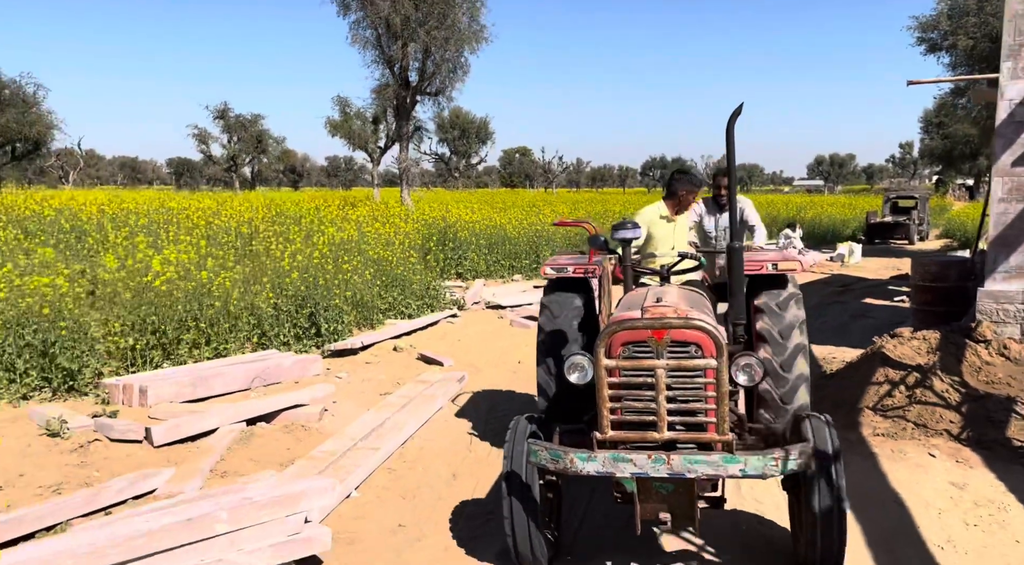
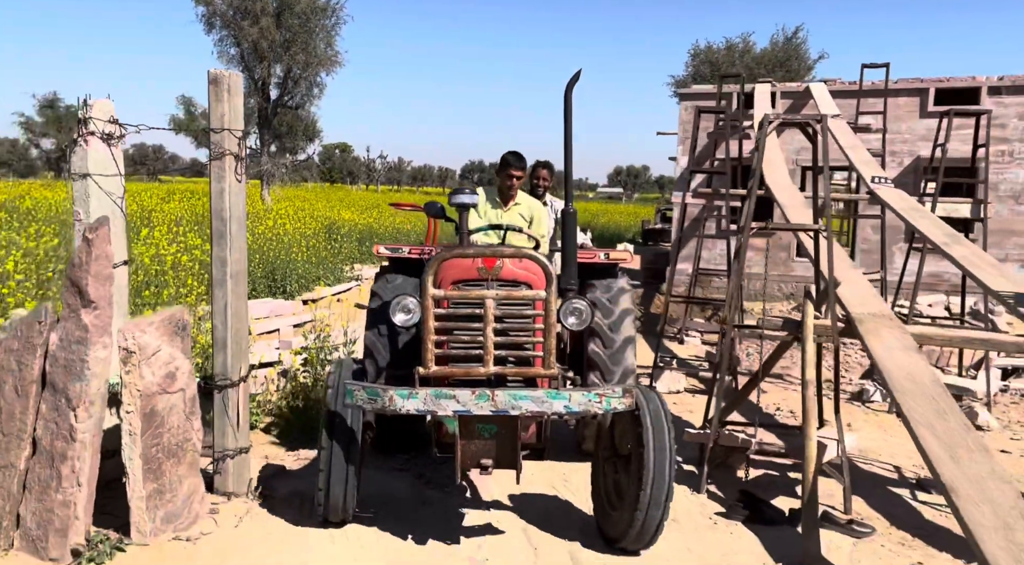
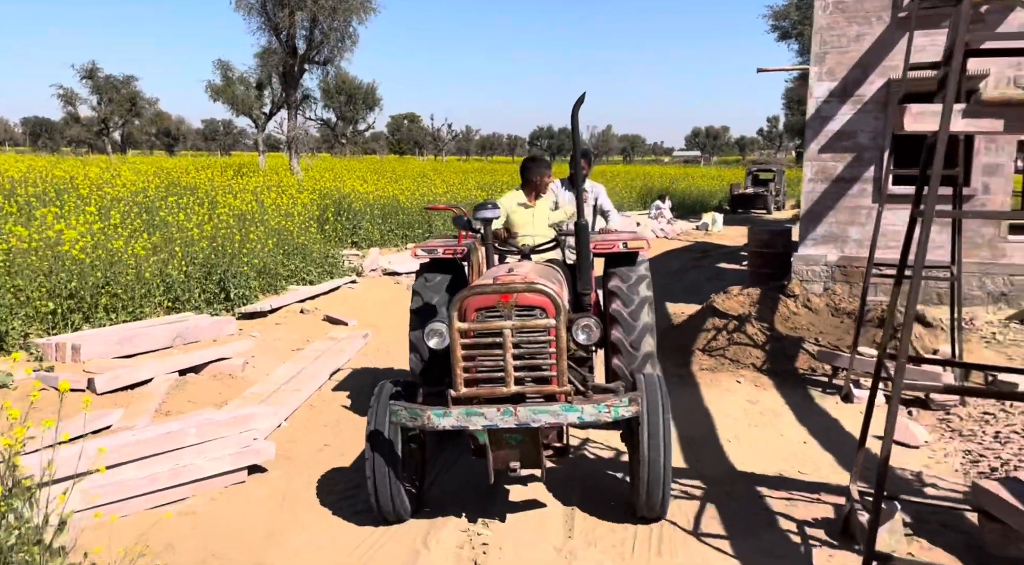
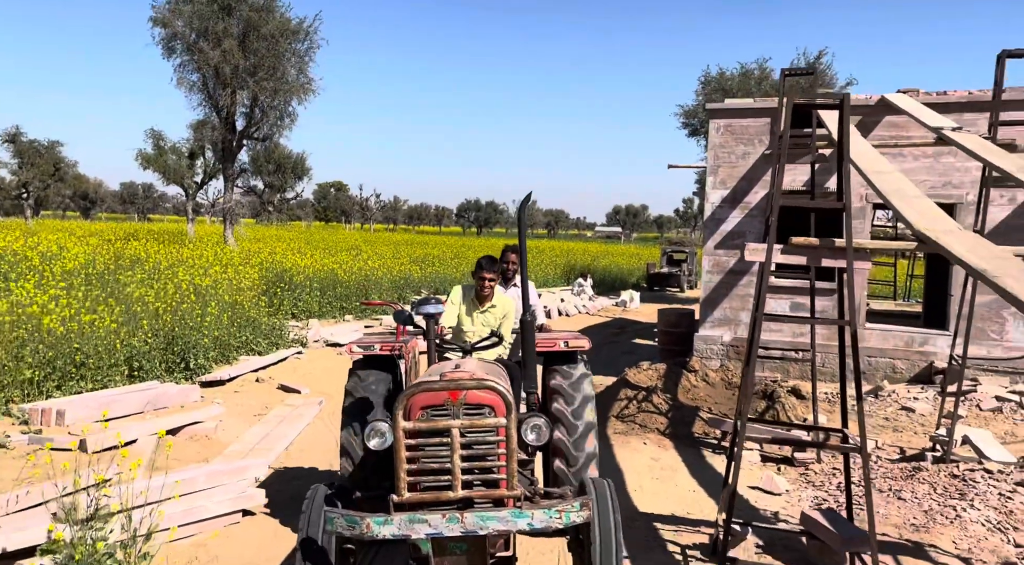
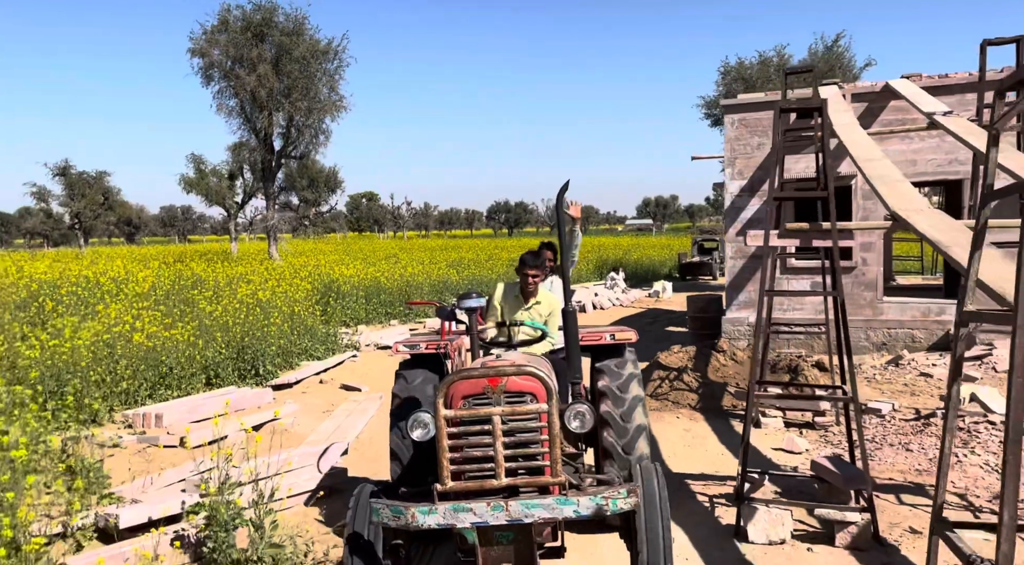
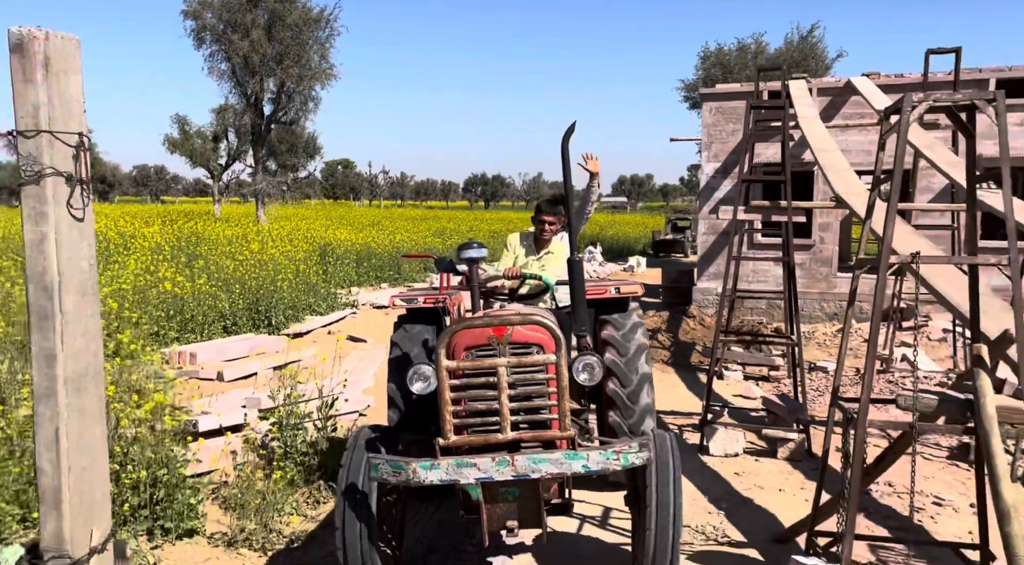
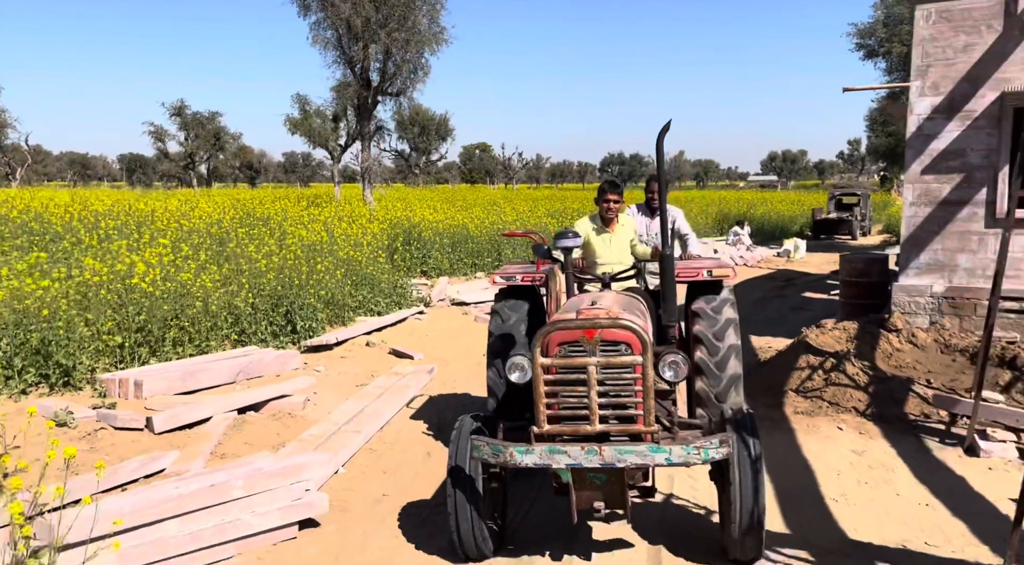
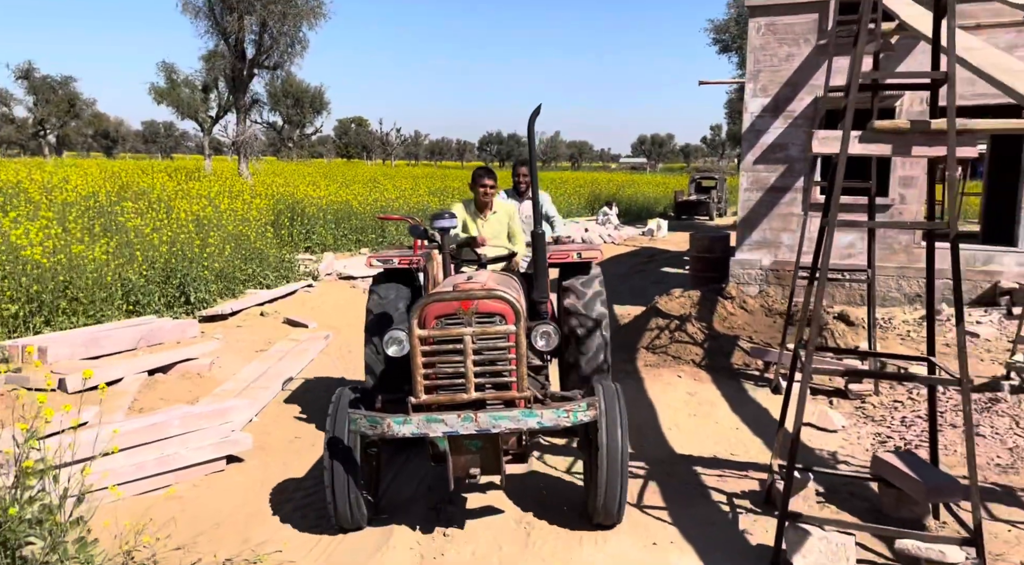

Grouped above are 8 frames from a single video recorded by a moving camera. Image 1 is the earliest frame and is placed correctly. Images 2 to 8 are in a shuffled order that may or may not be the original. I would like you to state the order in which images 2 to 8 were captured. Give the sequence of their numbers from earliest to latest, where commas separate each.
7, 3, 8, 4, 5, 6, 2
